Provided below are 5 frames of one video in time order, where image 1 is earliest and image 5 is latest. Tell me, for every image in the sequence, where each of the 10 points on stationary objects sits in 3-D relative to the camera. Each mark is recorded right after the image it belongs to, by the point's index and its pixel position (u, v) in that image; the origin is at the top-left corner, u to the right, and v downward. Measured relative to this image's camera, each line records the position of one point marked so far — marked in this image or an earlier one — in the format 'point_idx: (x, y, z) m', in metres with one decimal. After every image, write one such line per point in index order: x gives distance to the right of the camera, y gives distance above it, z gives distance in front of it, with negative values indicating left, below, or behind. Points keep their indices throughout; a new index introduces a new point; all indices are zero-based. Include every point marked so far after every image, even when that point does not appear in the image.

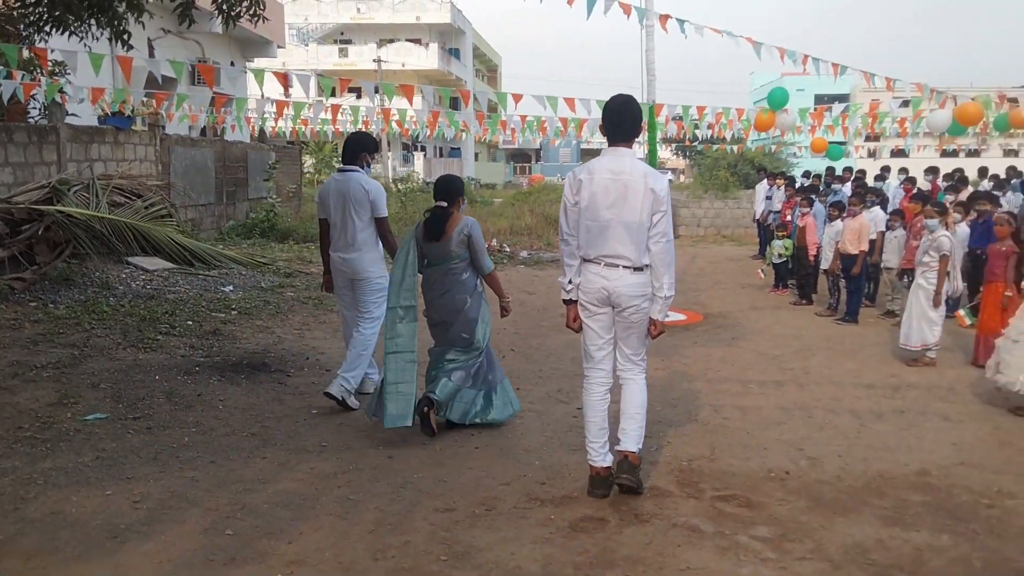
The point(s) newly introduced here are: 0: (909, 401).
0: (+2.7, -0.8, +5.7) m
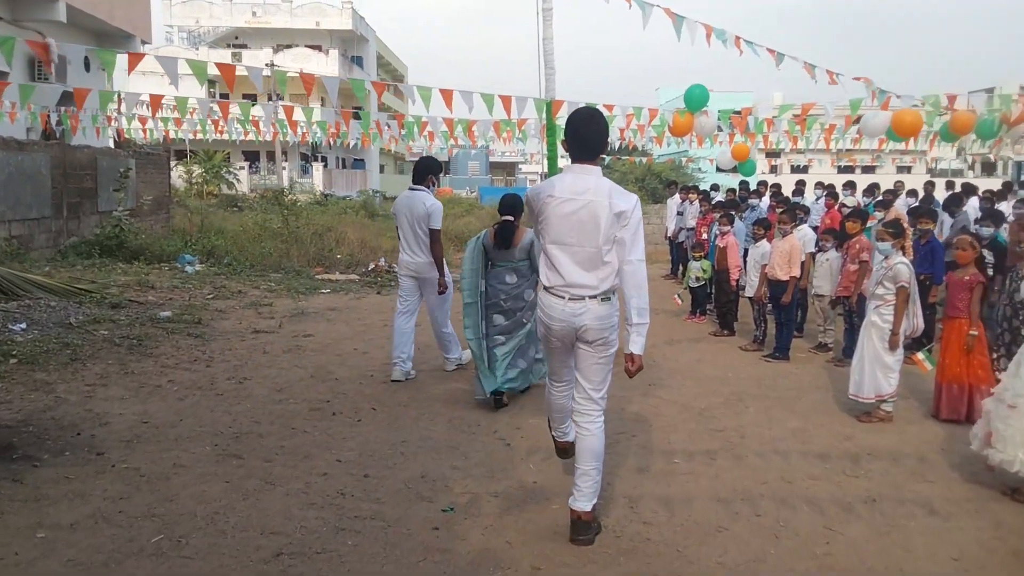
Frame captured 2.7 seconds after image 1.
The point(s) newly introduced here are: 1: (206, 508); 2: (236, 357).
0: (+1.9, -1.0, +4.4) m
1: (-1.4, -1.0, +3.8) m
2: (-2.3, -0.6, +6.9) m
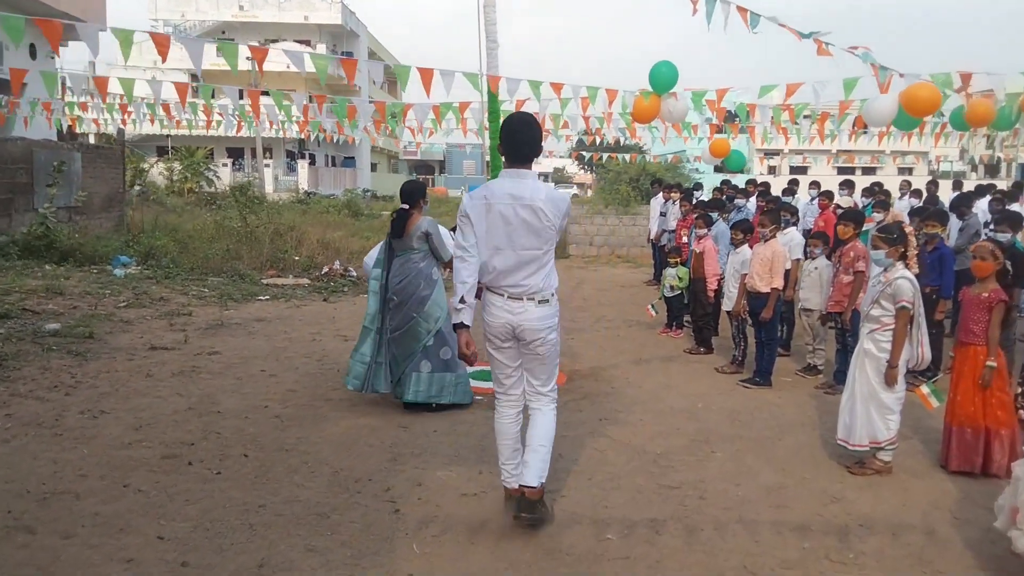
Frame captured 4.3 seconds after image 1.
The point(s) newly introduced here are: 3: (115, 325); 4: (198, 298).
0: (+1.4, -1.1, +3.3) m
1: (-1.9, -1.1, +2.7) m
2: (-2.8, -0.6, +5.8) m
3: (-3.6, -0.3, +7.6) m
4: (-3.7, -0.1, +9.7) m
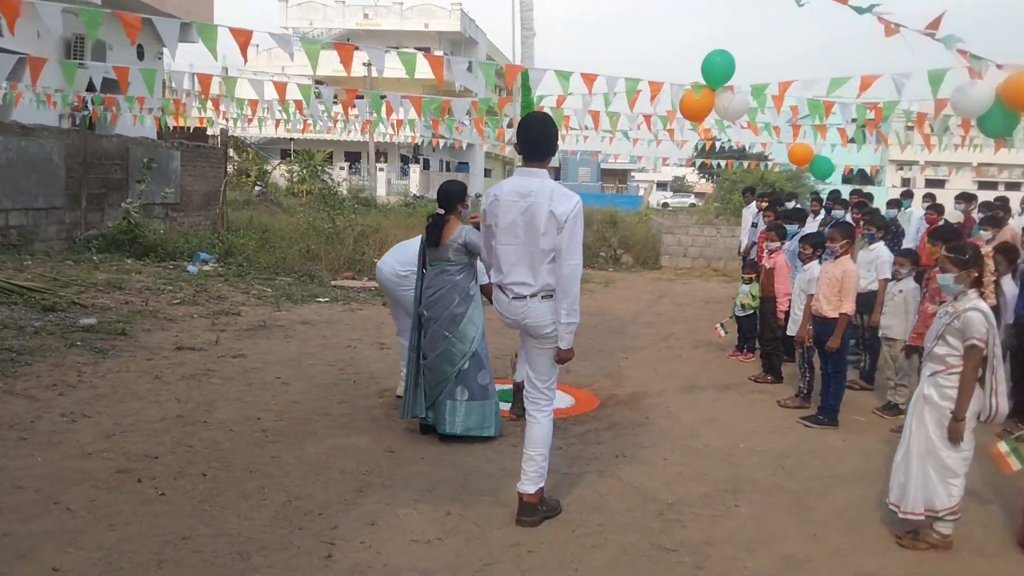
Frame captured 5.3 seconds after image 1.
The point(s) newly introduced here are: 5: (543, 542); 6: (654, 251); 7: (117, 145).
0: (+1.1, -1.2, +2.5) m
1: (-2.2, -1.1, +2.4) m
2: (-2.6, -0.6, +5.6) m
3: (-3.2, -0.3, +7.5) m
4: (-2.9, -0.1, +9.6) m
5: (+0.1, -1.1, +3.5) m
6: (+2.9, +0.8, +17.3) m
7: (-6.2, +2.2, +13.1) m
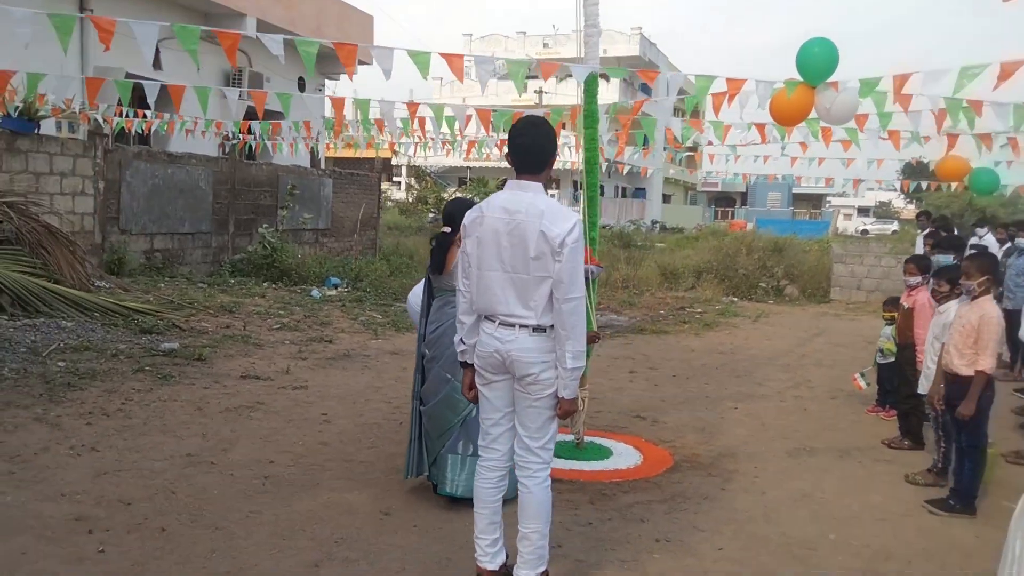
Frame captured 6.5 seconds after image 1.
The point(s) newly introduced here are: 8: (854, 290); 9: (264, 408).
0: (+0.7, -1.4, +1.6) m
1: (-2.6, -1.1, +2.2) m
2: (-2.3, -0.8, +5.4) m
3: (-2.4, -0.5, +7.4) m
4: (-1.7, -0.4, +9.4) m
5: (0.0, -1.2, +2.8) m
6: (+5.8, +0.1, +15.6) m
7: (-4.0, +1.9, +13.6) m
8: (+6.2, 0.0, +15.2) m
9: (-1.7, -0.8, +5.7) m
